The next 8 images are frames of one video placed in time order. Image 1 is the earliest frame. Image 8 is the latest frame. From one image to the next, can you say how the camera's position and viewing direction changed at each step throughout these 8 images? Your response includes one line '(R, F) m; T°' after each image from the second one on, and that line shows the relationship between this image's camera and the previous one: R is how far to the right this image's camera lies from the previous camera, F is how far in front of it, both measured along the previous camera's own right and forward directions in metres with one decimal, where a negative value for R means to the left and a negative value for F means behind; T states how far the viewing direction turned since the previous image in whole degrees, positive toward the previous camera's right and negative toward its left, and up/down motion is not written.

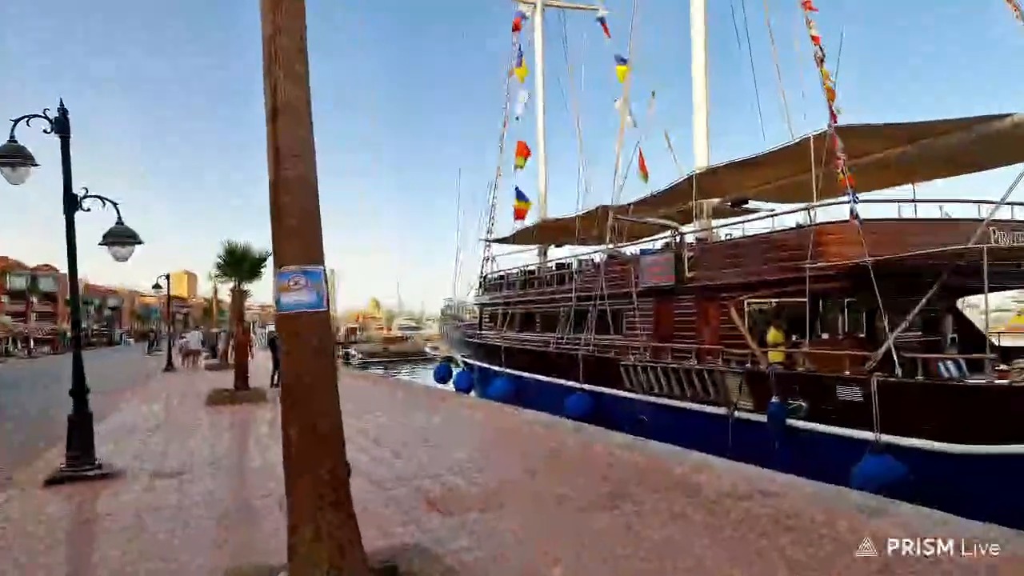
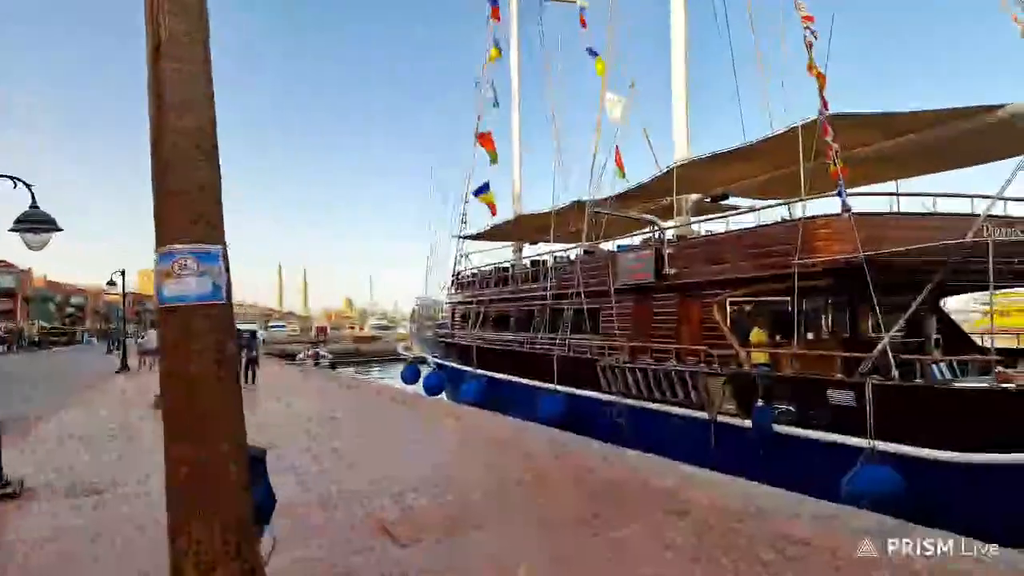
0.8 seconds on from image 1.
(+0.1, +0.6) m; +2°
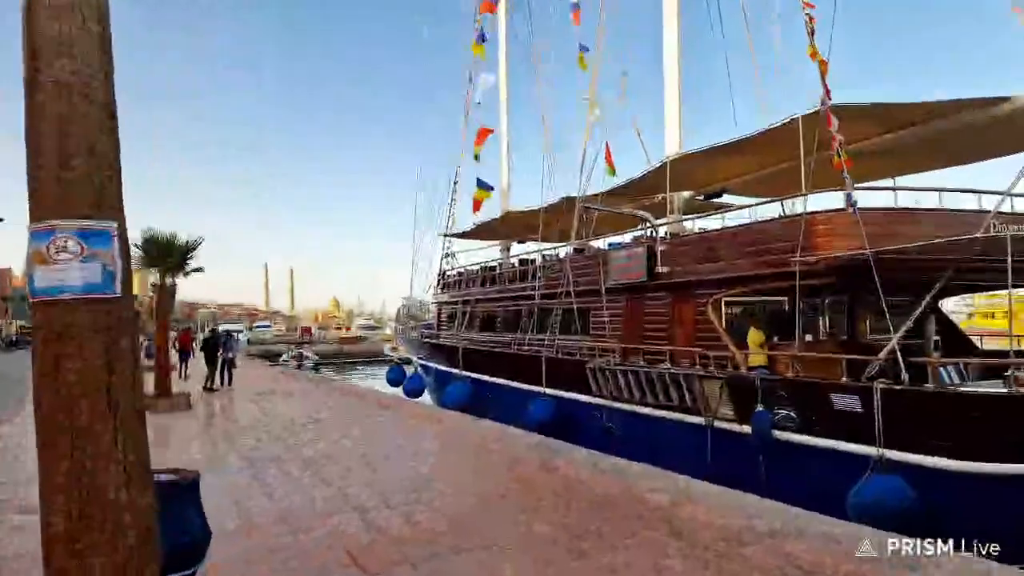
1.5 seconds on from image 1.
(0.0, +0.5) m; +1°
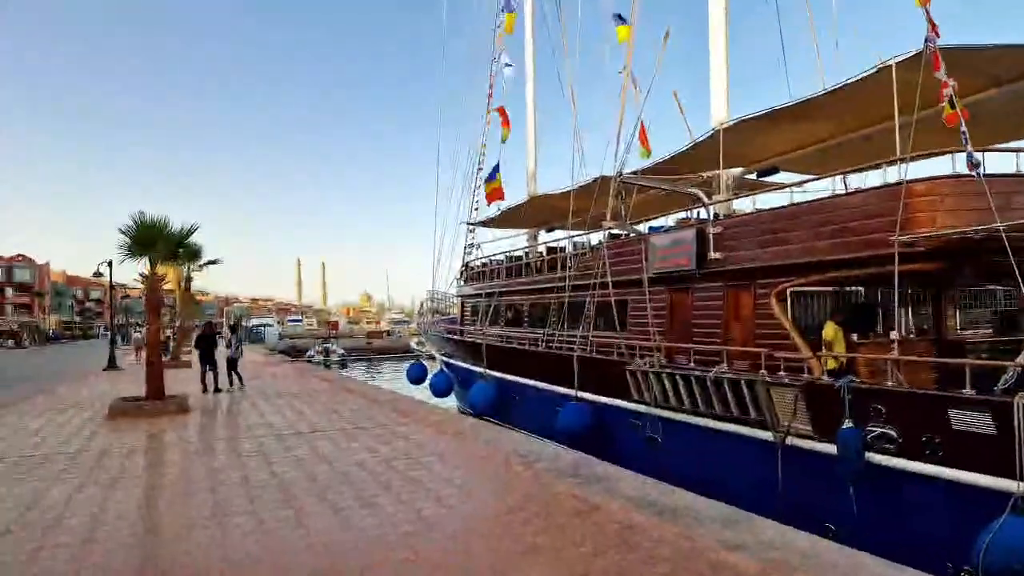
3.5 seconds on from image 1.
(0.0, +1.3) m; -3°
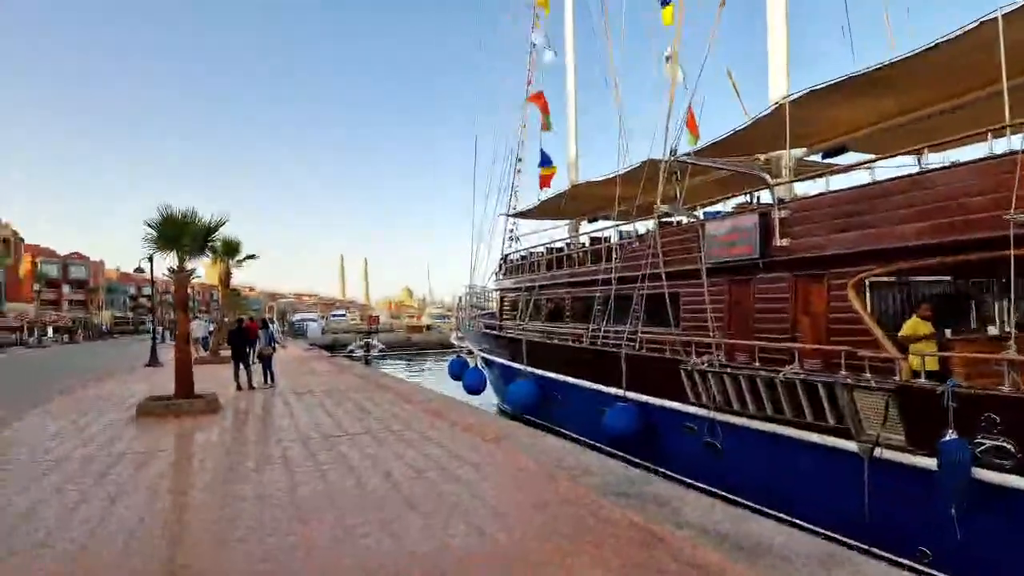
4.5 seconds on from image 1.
(0.0, +0.7) m; -3°
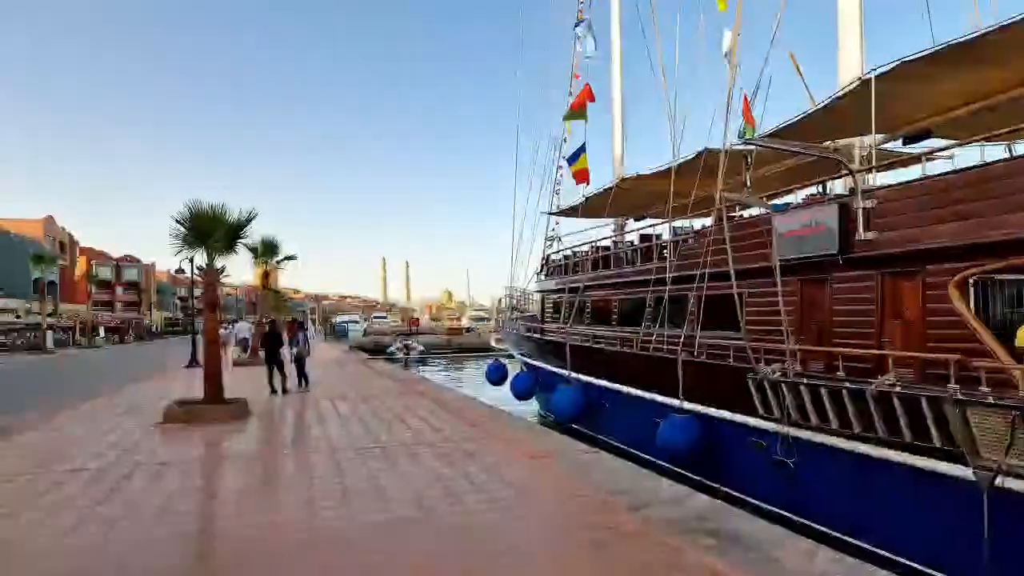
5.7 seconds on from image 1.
(-0.1, +0.7) m; -3°
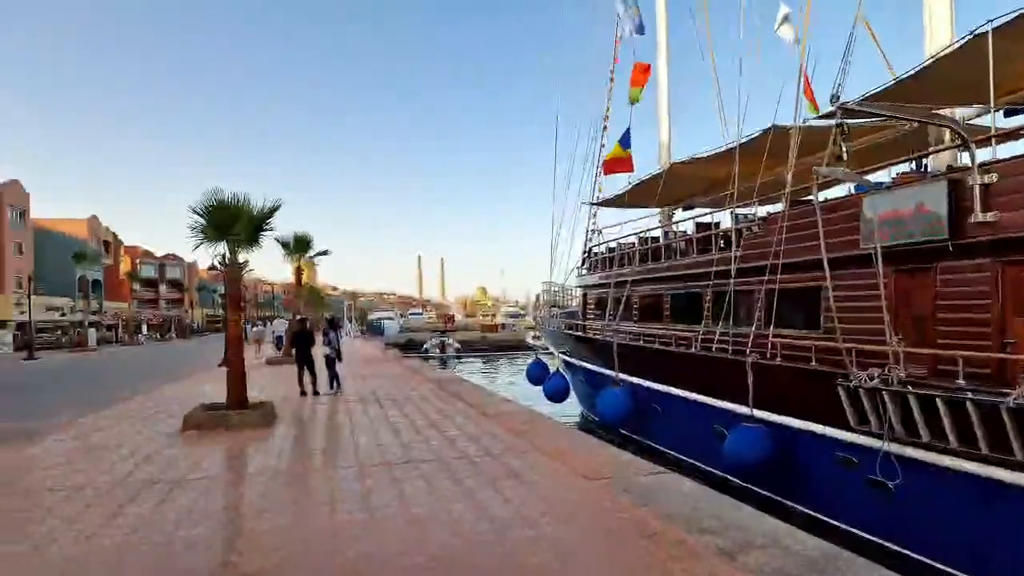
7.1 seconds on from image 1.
(-0.1, +0.9) m; -3°
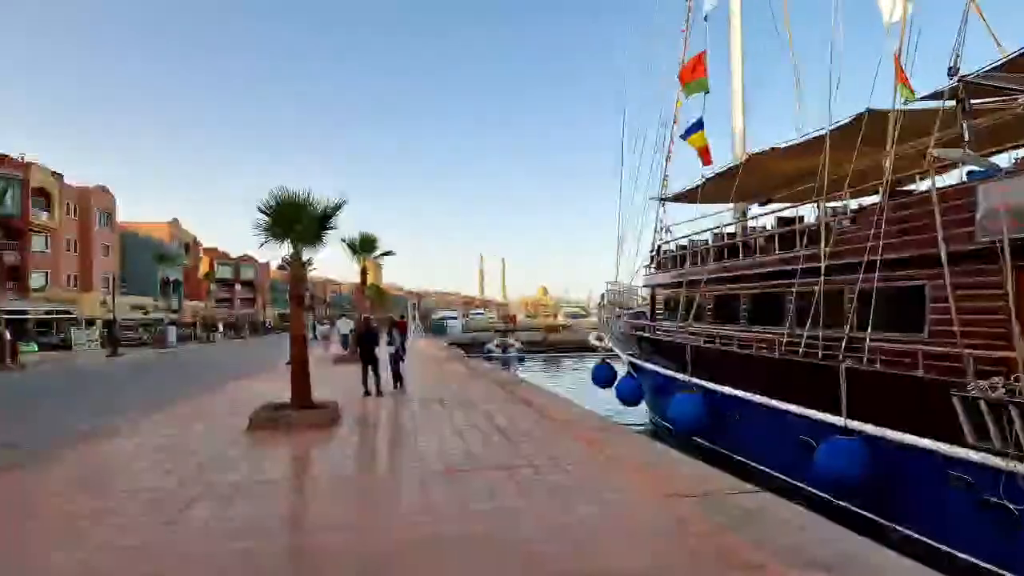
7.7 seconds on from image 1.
(-0.1, +0.4) m; -5°
